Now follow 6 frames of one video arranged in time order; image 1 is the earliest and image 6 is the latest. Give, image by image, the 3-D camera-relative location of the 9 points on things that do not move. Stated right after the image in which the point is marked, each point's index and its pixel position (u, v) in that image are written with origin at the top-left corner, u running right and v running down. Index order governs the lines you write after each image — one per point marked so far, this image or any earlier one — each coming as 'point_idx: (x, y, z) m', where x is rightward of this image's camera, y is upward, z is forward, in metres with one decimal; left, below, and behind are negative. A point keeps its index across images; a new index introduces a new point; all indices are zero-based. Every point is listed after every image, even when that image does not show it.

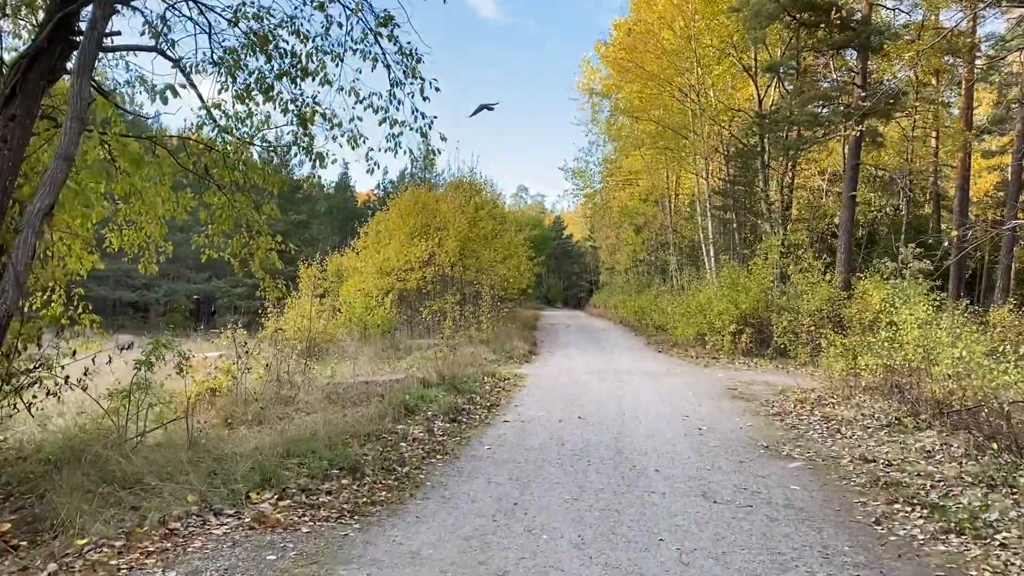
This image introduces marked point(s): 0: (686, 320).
0: (+4.1, -0.8, +19.5) m
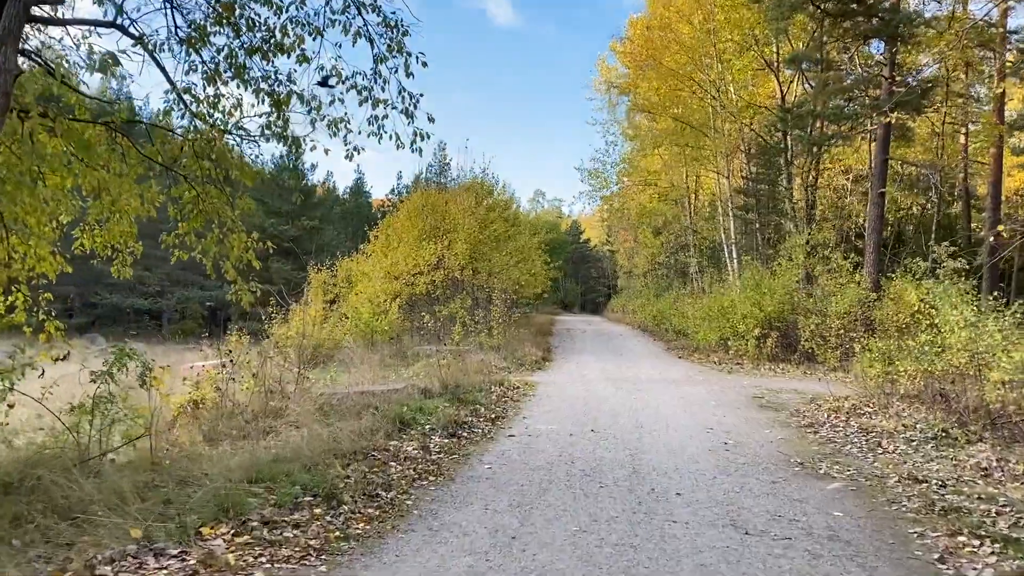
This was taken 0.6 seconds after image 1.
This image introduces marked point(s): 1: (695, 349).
0: (+4.4, -0.8, +18.7) m
1: (+4.3, -1.5, +19.6) m
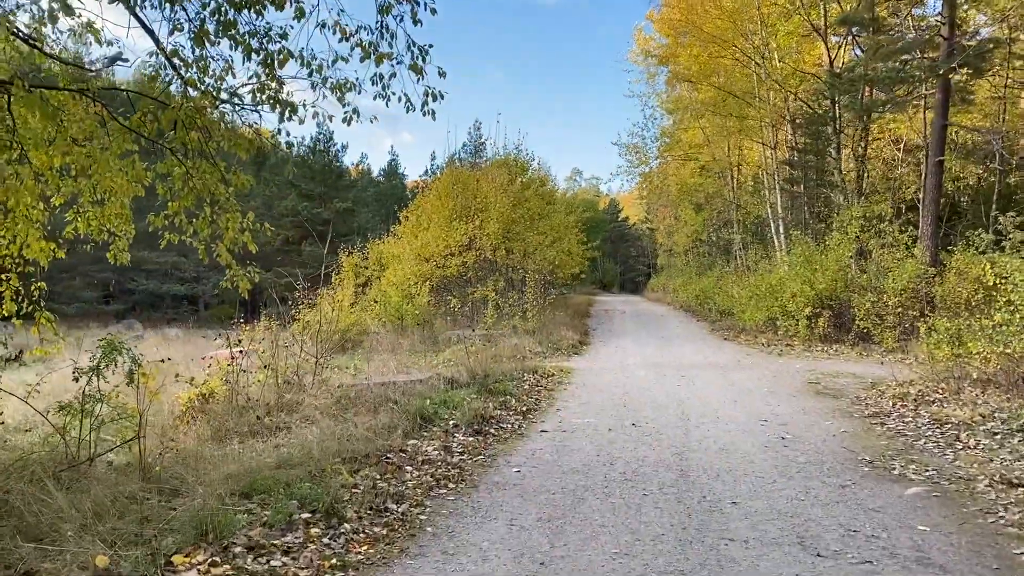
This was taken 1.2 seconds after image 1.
0: (+5.1, -0.3, +17.8) m
1: (+5.1, -1.0, +18.8) m
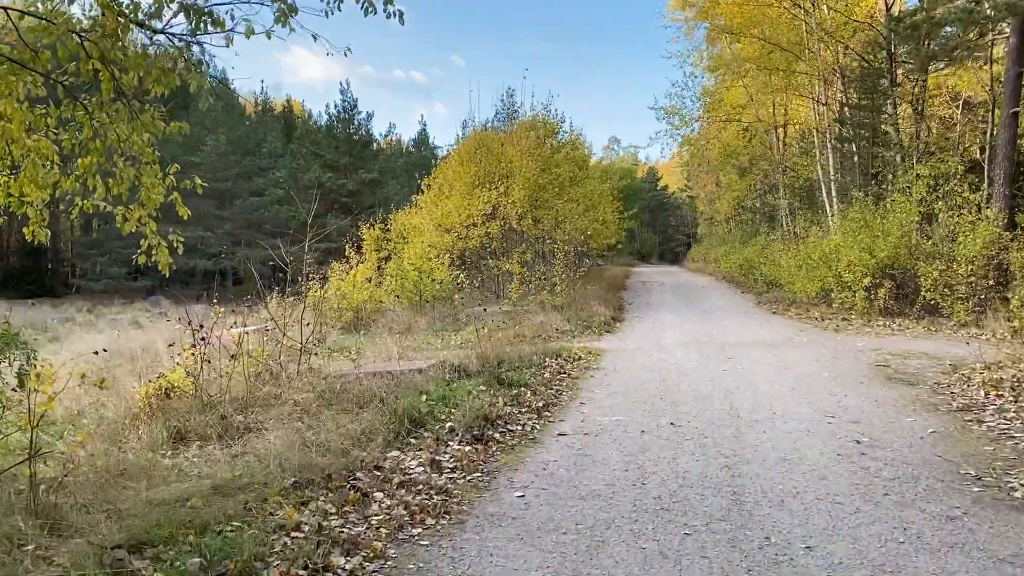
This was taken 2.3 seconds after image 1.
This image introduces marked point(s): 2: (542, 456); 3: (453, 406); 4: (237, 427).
0: (+5.7, +0.3, +16.3) m
1: (+5.8, -0.3, +17.3) m
2: (+0.2, -1.0, +4.9) m
3: (-0.4, -0.8, +5.8) m
4: (-1.9, -1.0, +6.0) m
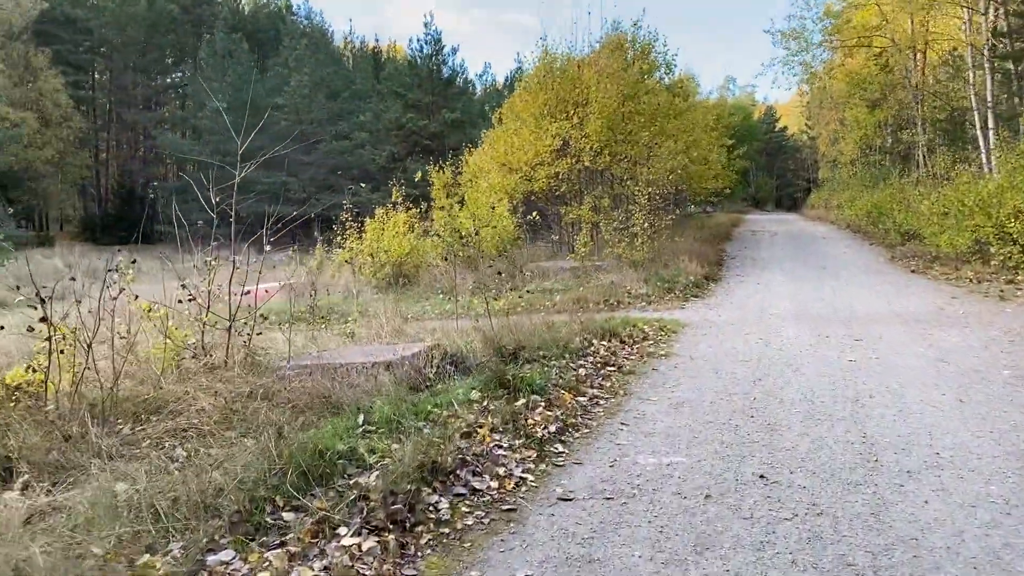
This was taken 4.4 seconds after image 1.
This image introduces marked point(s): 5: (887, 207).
0: (+6.9, +1.0, +13.1) m
1: (+7.1, +0.5, +14.2) m
2: (0.0, -0.9, +2.7) m
3: (-0.5, -0.6, +3.6) m
4: (-2.0, -0.8, +4.0) m
5: (+8.6, +1.9, +19.2) m
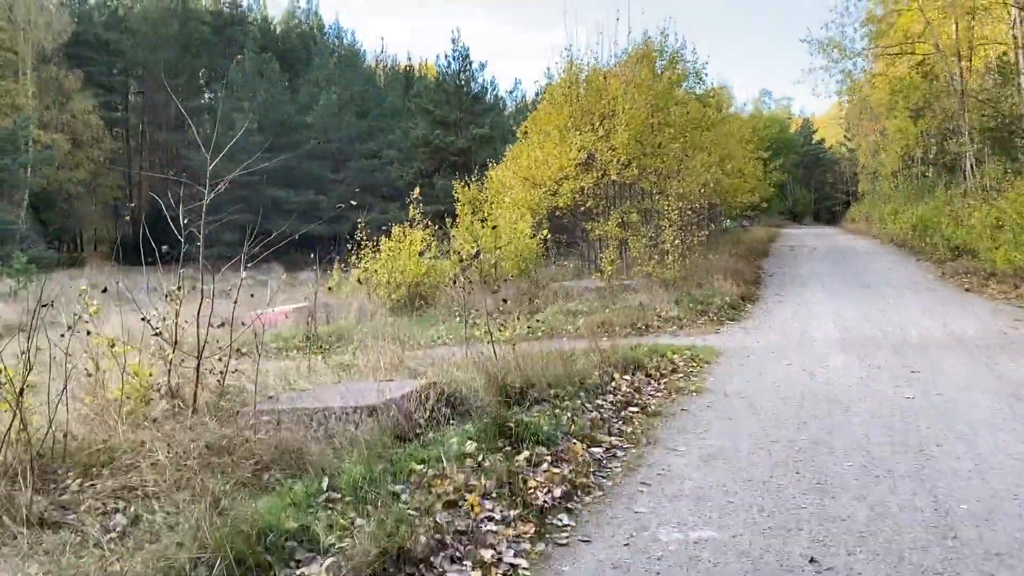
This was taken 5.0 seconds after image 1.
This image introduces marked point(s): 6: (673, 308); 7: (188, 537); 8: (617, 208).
0: (+7.3, +0.8, +12.2) m
1: (+7.5, +0.2, +13.2) m
2: (-0.1, -1.0, +2.0) m
3: (-0.5, -0.8, +3.0) m
4: (-2.0, -0.9, +3.4) m
5: (+9.2, +1.5, +18.2) m
6: (+1.8, -0.2, +9.2) m
7: (-1.1, -0.8, +2.7) m
8: (+1.6, +1.2, +12.6) m
